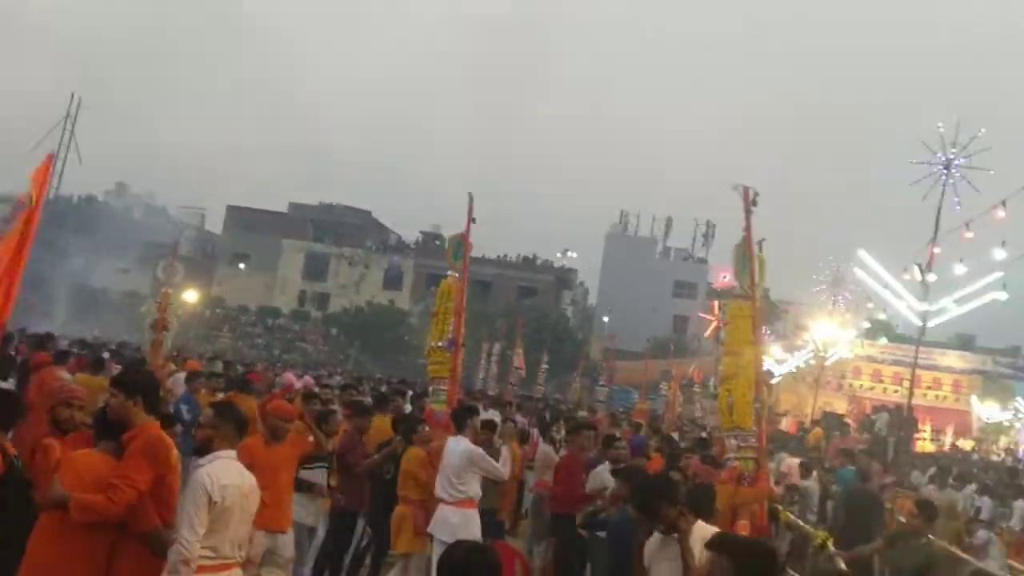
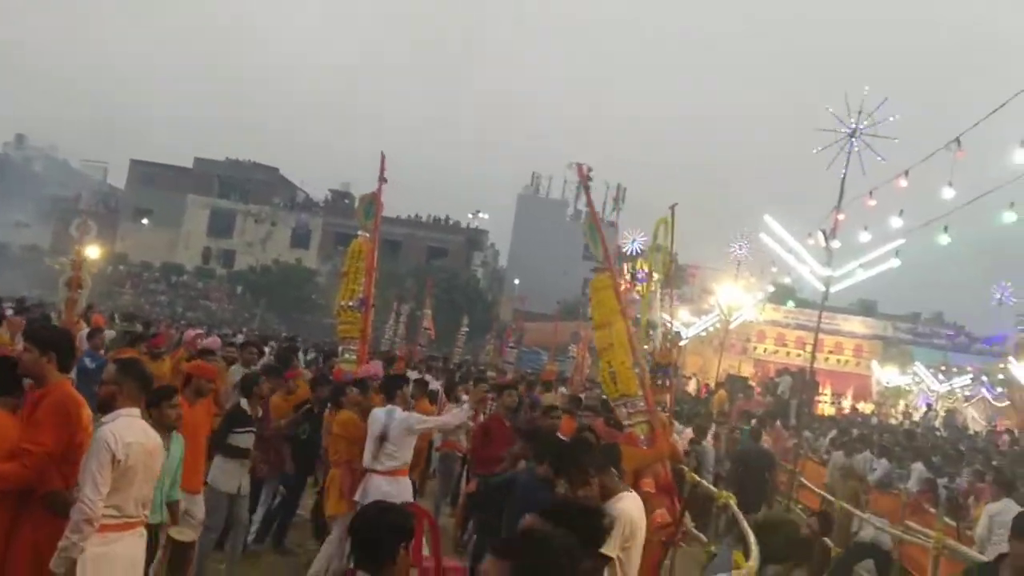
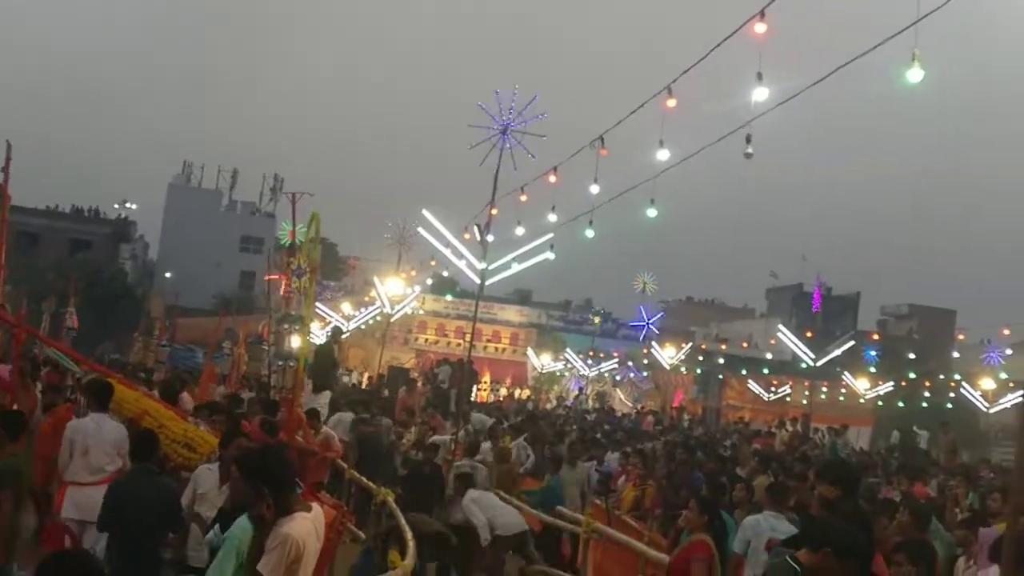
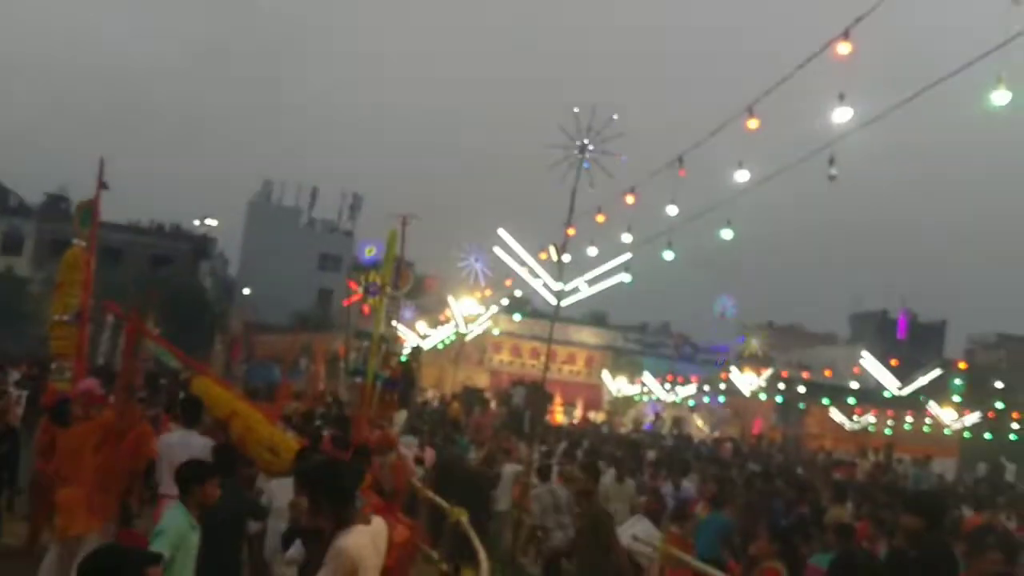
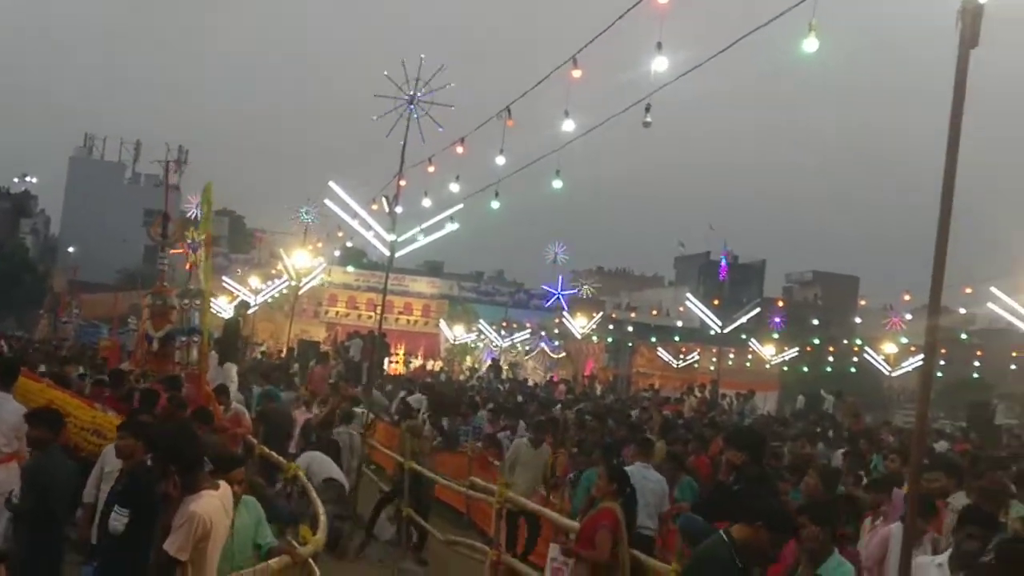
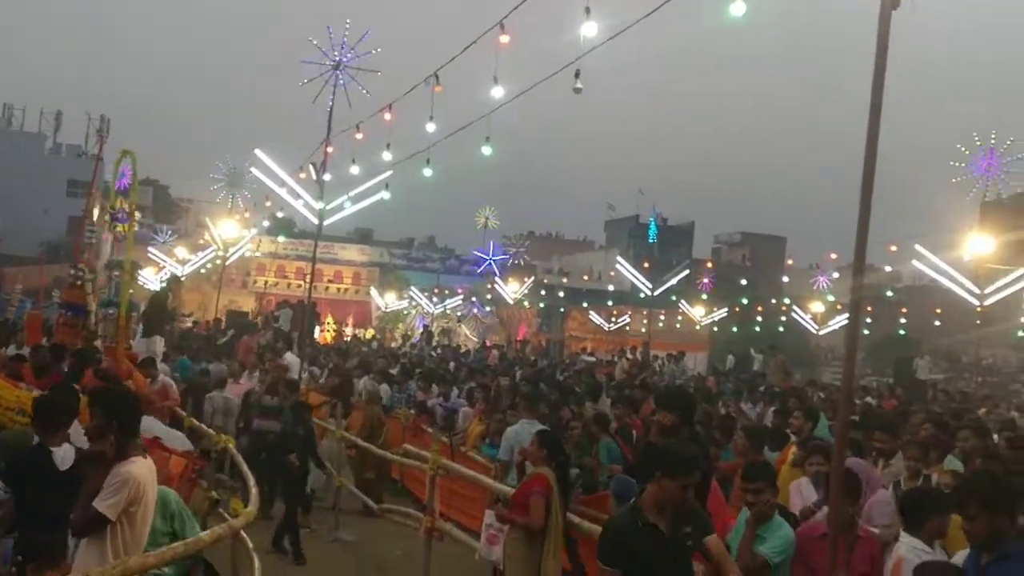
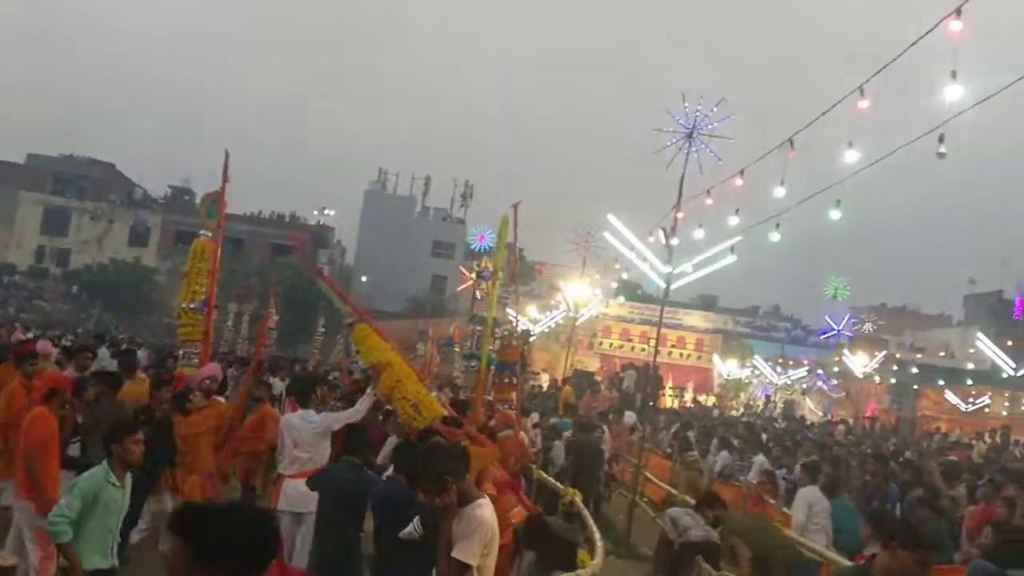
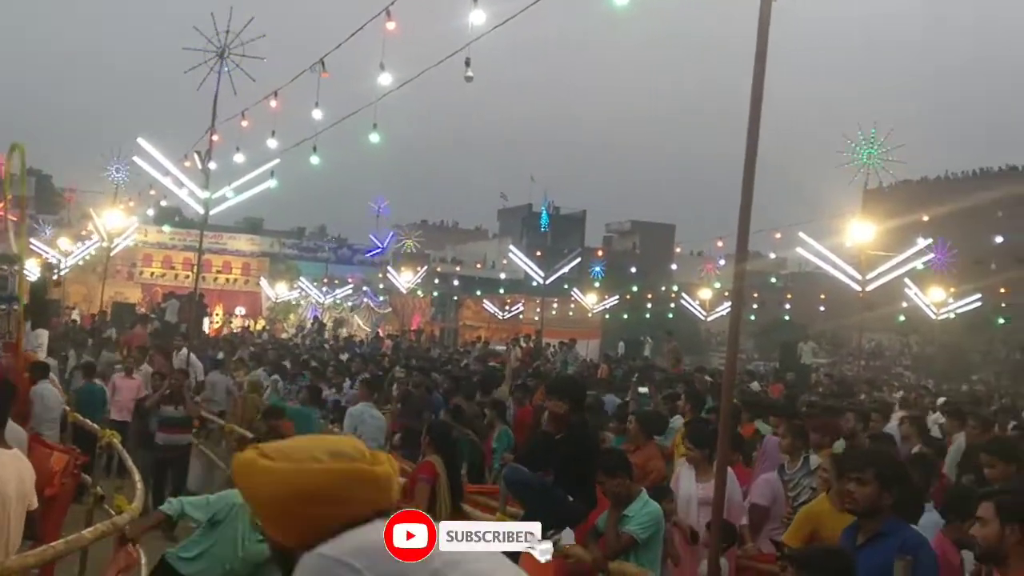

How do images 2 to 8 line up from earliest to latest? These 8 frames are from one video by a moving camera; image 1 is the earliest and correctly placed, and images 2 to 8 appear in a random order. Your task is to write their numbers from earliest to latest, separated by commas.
2, 7, 4, 3, 5, 6, 8
